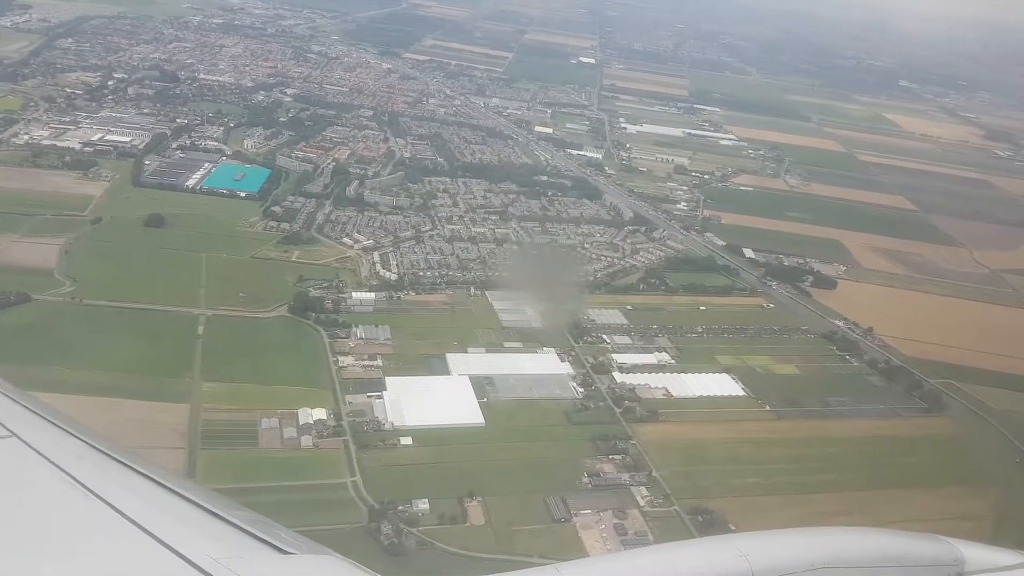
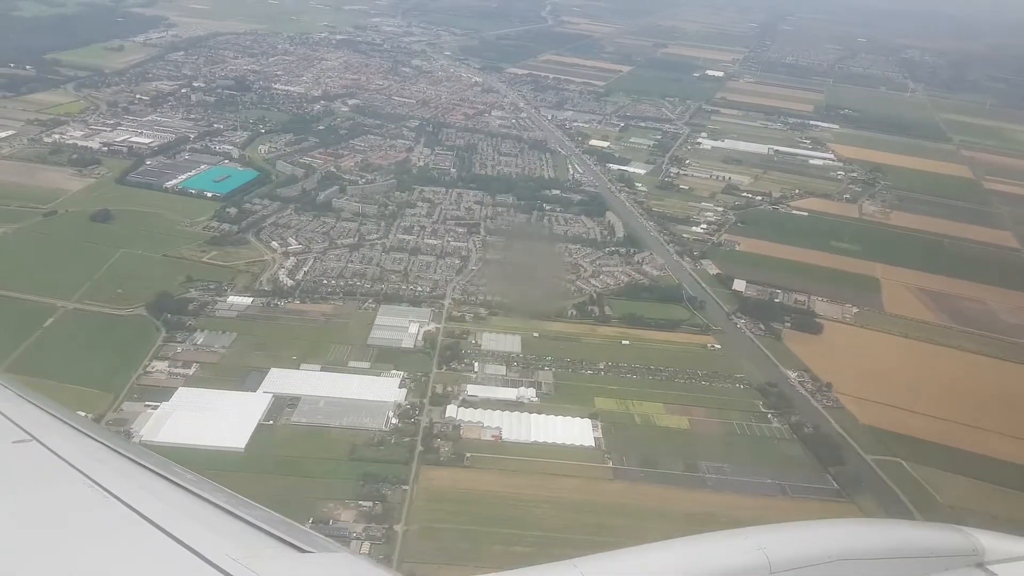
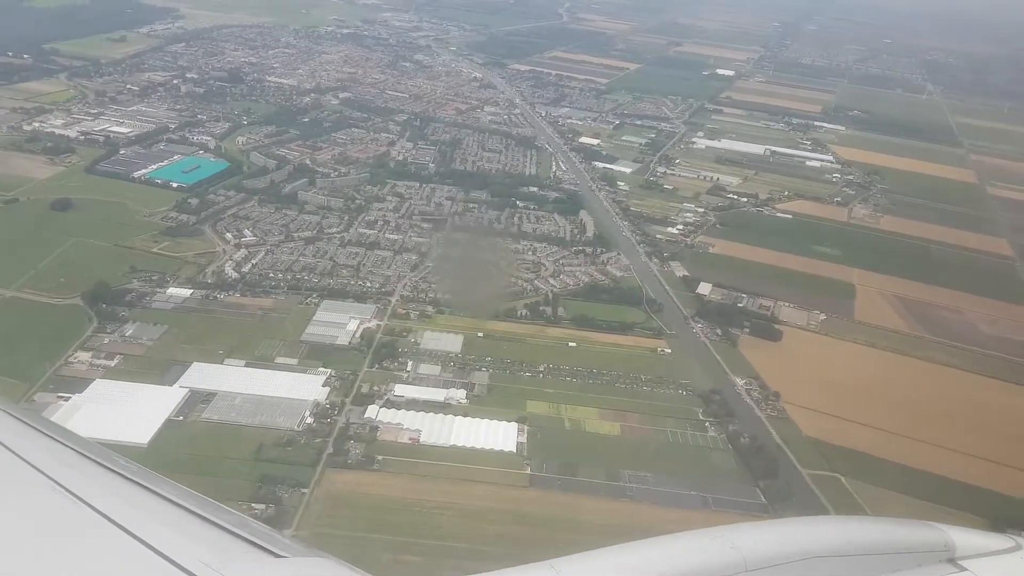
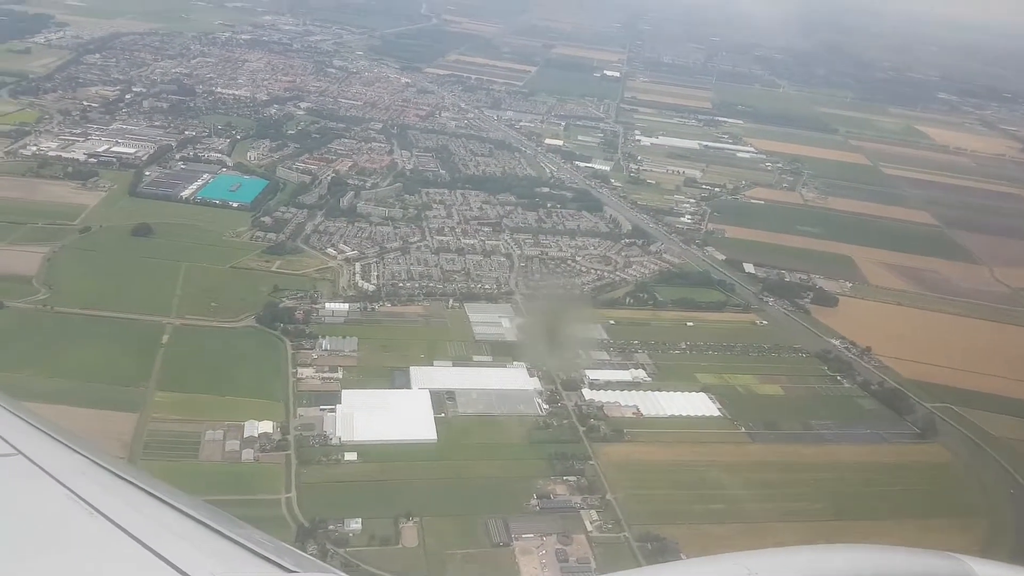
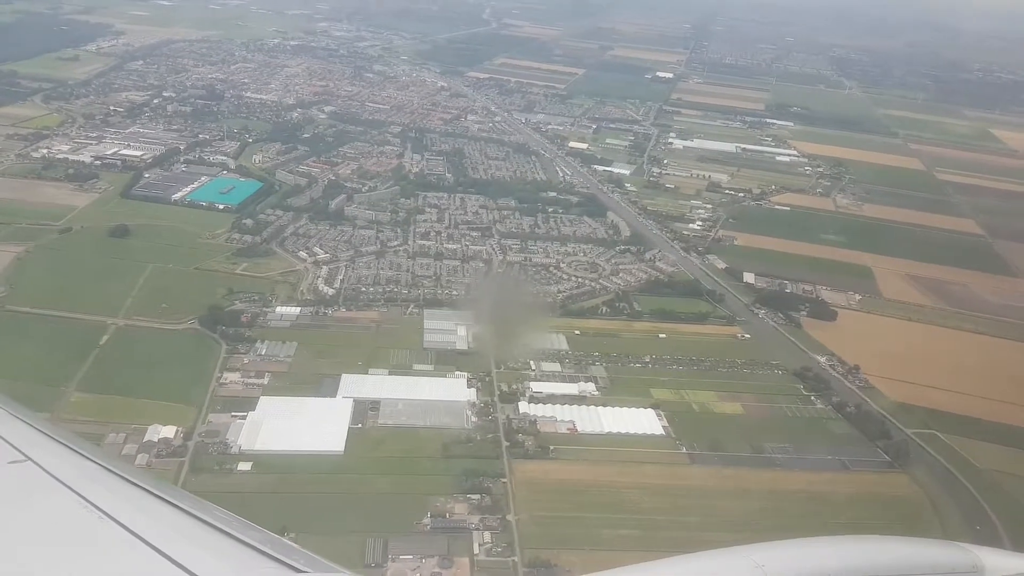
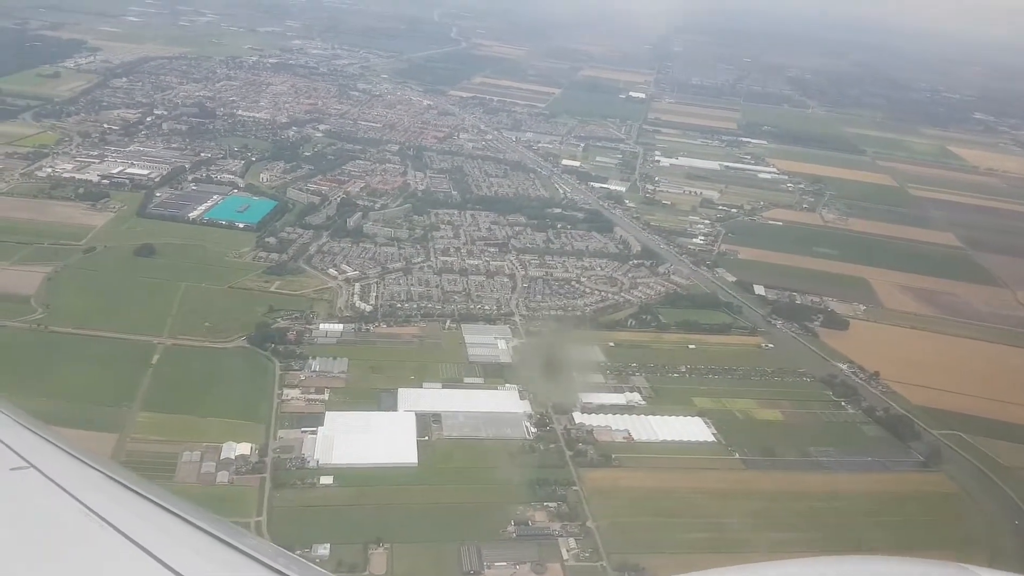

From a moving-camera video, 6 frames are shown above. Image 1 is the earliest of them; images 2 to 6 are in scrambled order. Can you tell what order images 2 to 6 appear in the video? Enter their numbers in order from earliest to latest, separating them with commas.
4, 6, 5, 2, 3
